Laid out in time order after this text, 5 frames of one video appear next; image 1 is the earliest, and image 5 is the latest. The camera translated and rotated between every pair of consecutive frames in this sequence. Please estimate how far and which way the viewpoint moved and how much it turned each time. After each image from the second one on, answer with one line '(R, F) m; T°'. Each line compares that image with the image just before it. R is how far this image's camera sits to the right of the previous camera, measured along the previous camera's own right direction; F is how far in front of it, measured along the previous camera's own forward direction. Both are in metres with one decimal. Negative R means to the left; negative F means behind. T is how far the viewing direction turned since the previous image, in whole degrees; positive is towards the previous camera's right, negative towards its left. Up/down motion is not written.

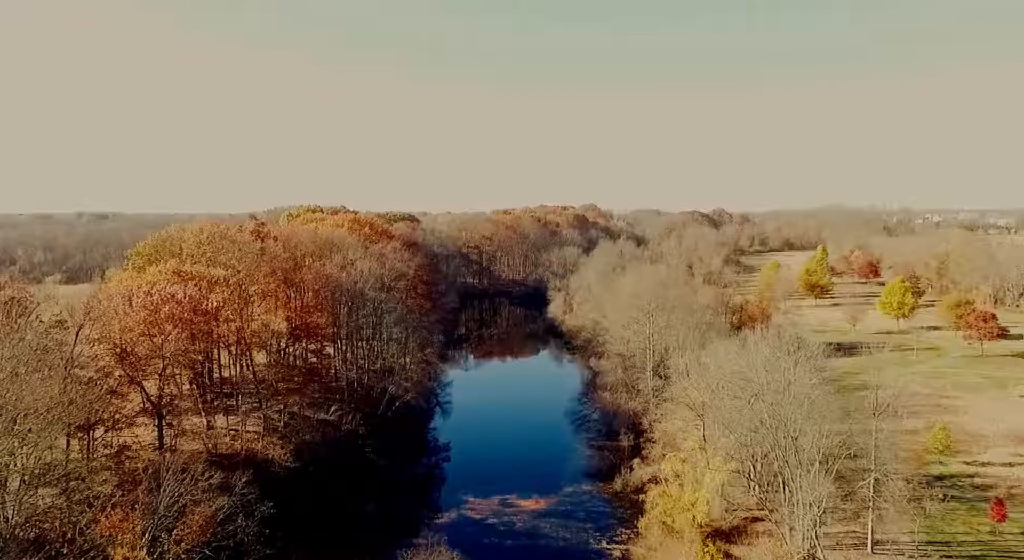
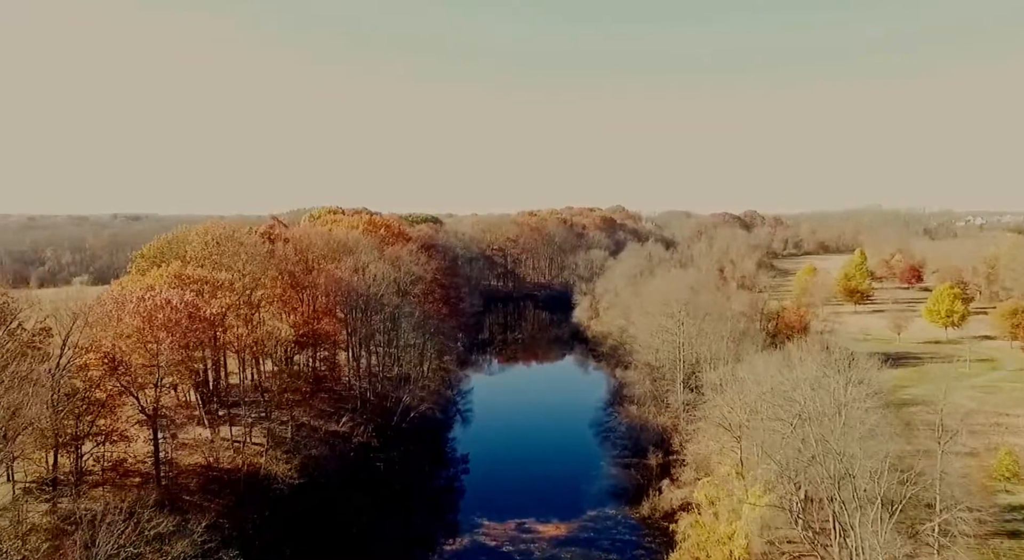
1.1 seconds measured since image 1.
(+0.4, +3.2) m; -2°
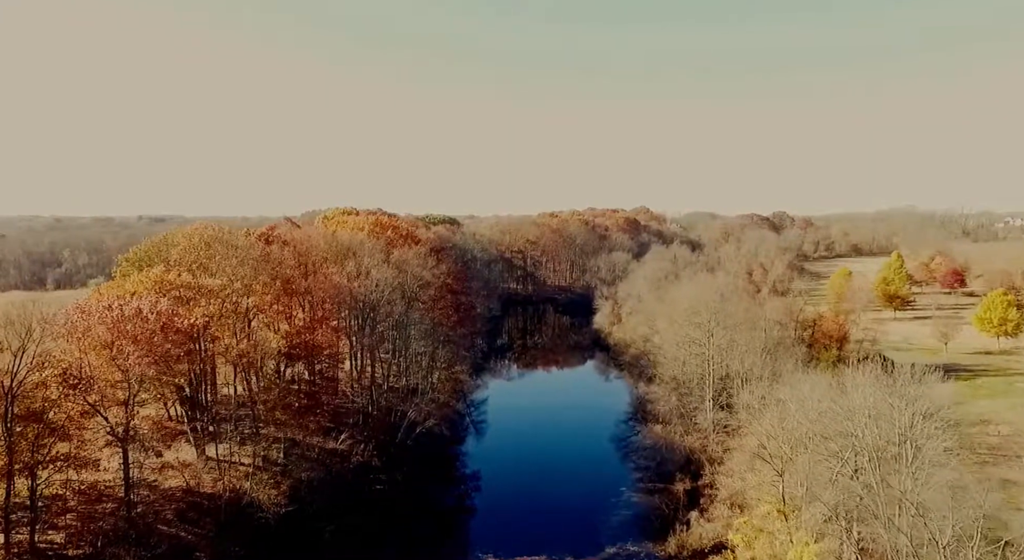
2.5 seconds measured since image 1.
(+0.7, +4.4) m; -2°
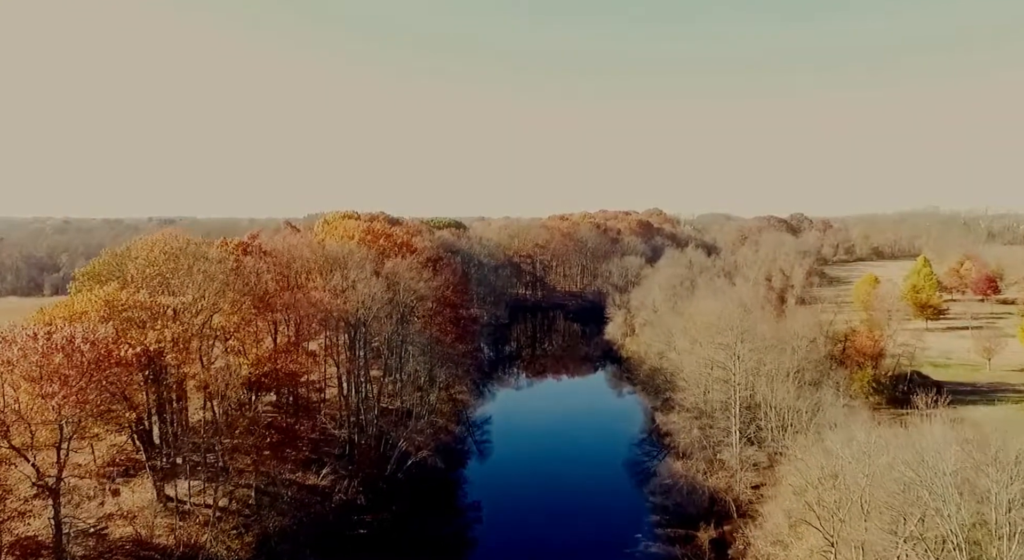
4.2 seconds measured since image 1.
(+0.6, +5.3) m; -1°
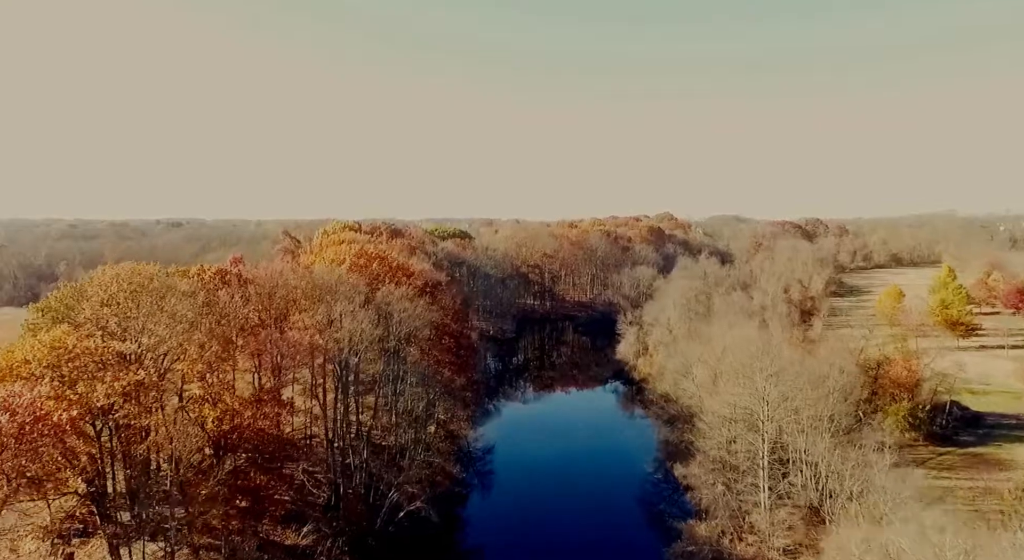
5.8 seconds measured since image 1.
(+0.4, +4.5) m; -1°
